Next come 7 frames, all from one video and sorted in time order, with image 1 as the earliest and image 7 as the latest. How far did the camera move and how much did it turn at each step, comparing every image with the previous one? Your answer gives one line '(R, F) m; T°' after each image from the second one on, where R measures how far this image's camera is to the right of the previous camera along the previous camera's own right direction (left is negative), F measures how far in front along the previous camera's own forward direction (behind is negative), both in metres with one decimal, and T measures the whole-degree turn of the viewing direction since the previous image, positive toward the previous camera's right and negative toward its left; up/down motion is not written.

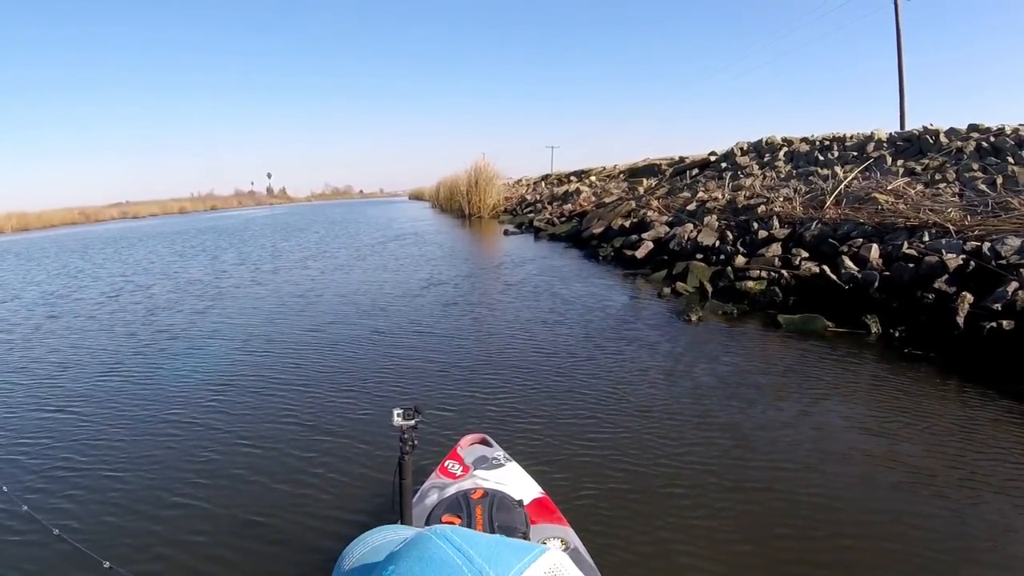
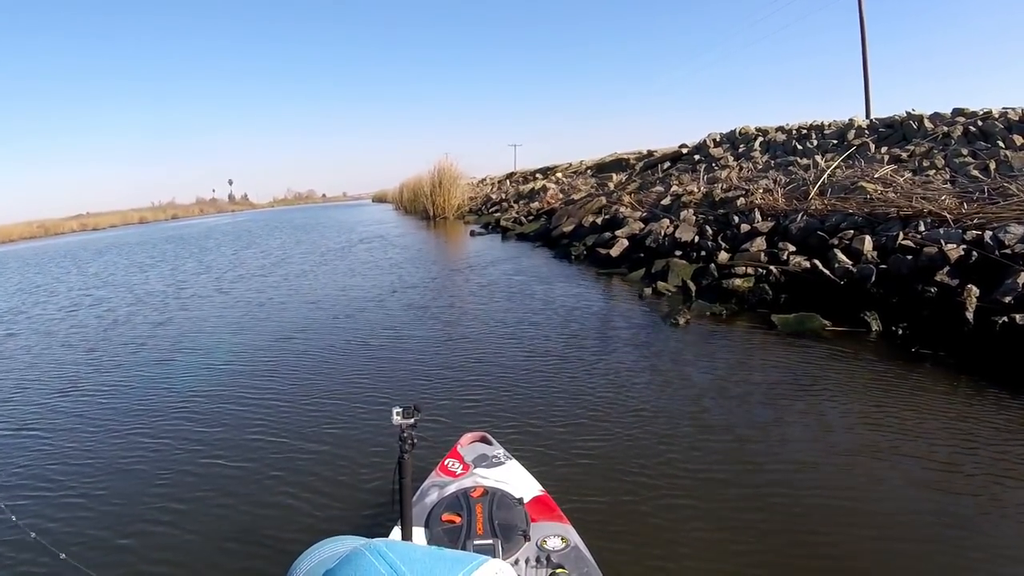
(0.0, +0.8) m; +3°
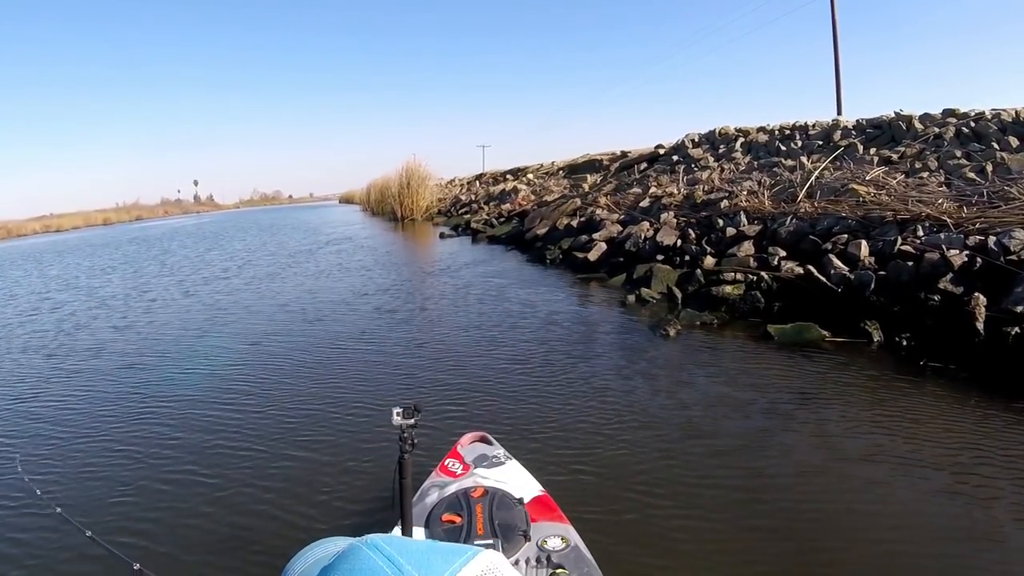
(-0.1, +0.7) m; +3°
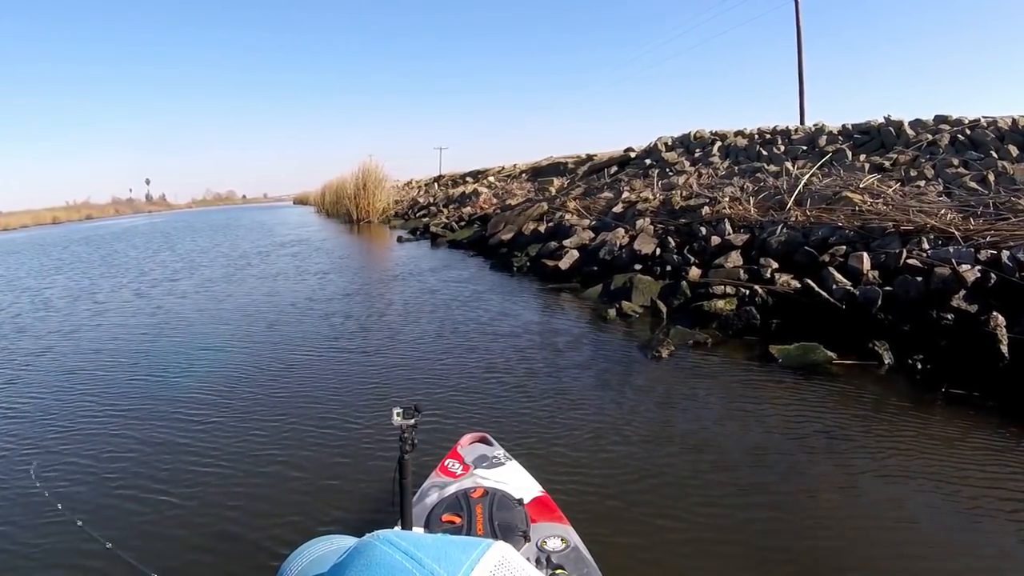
(-0.2, +0.9) m; +4°
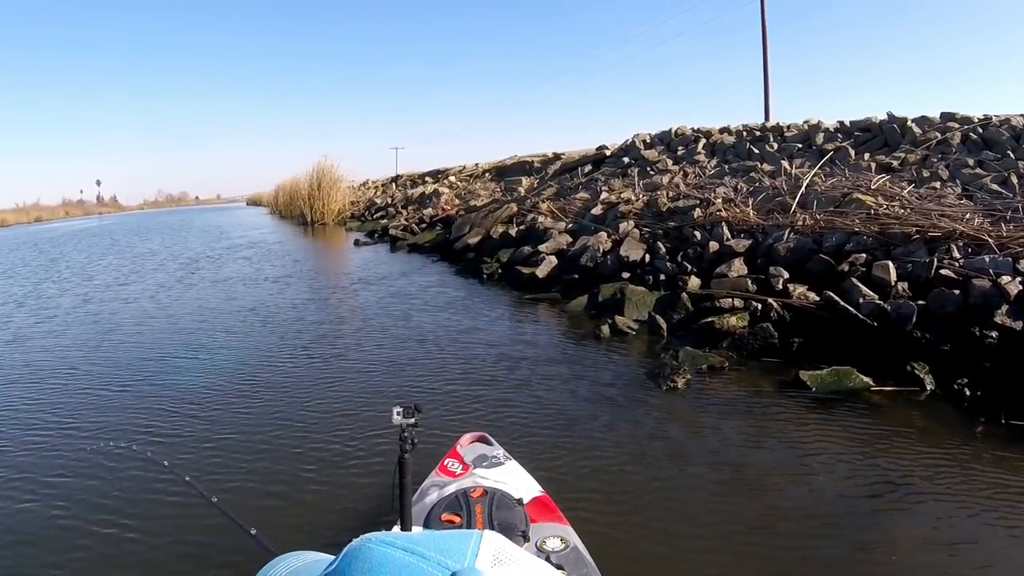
(-0.3, +1.1) m; +4°
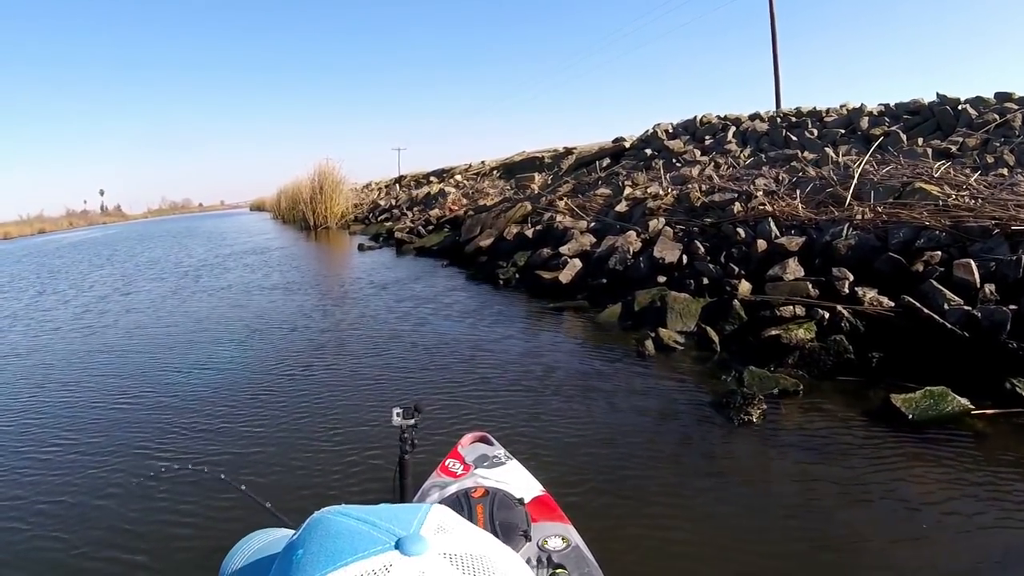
(-0.3, +0.7) m; 0°
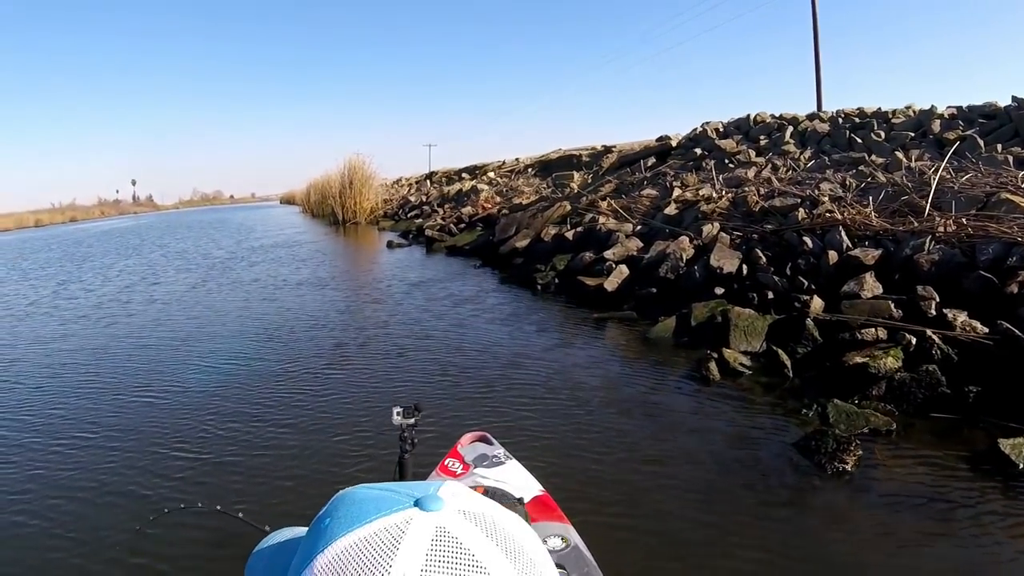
(-0.3, +0.4) m; -2°
